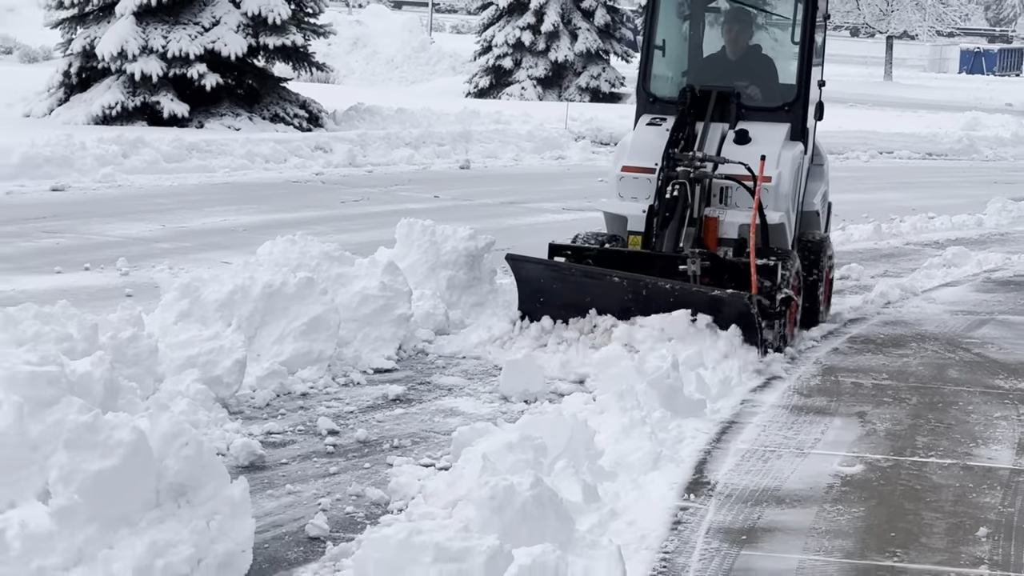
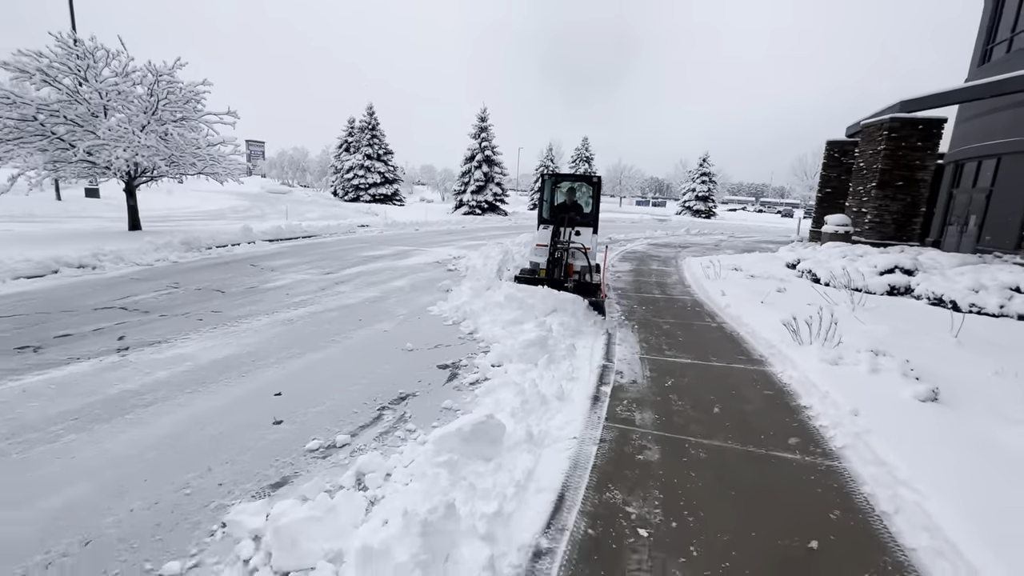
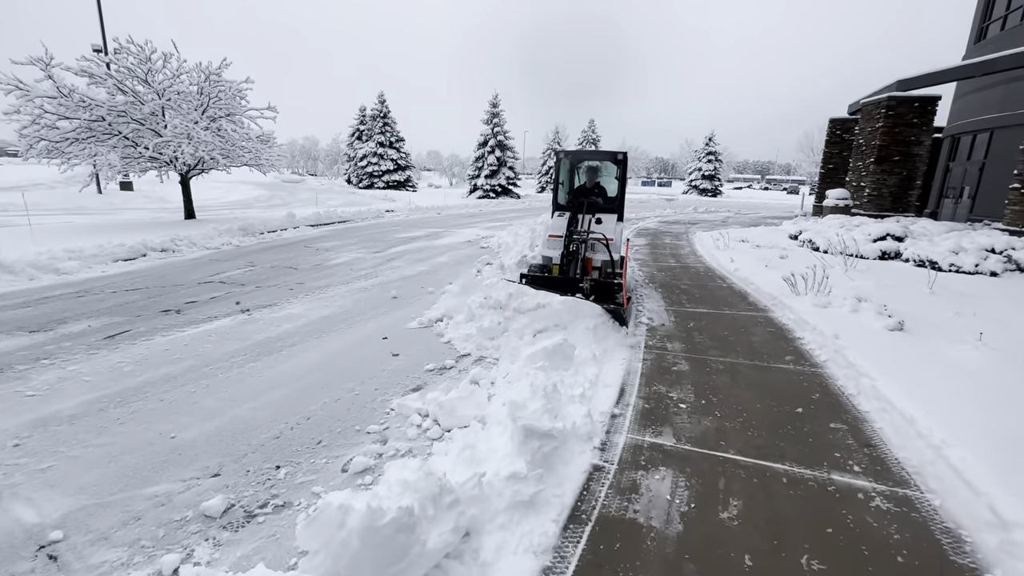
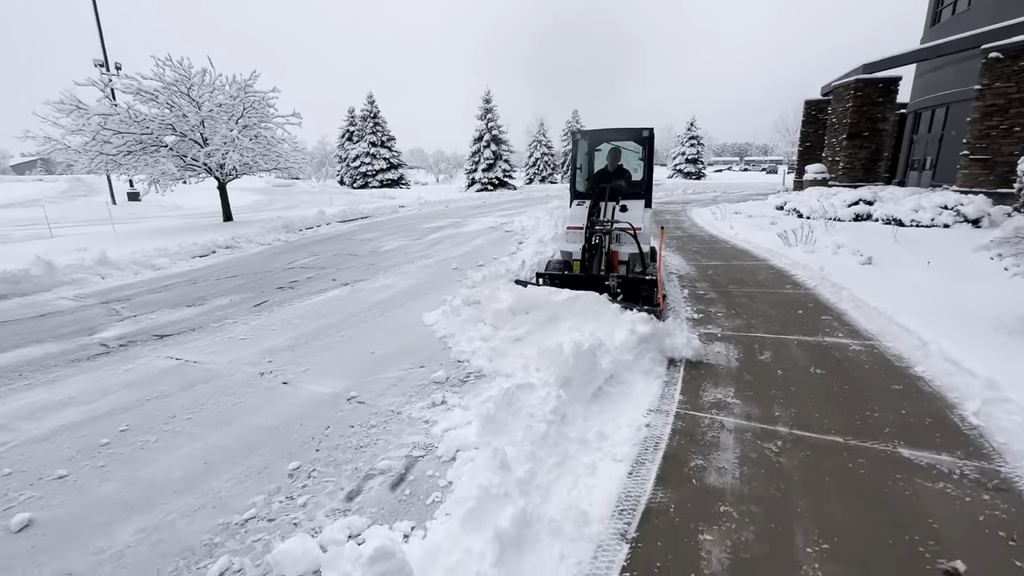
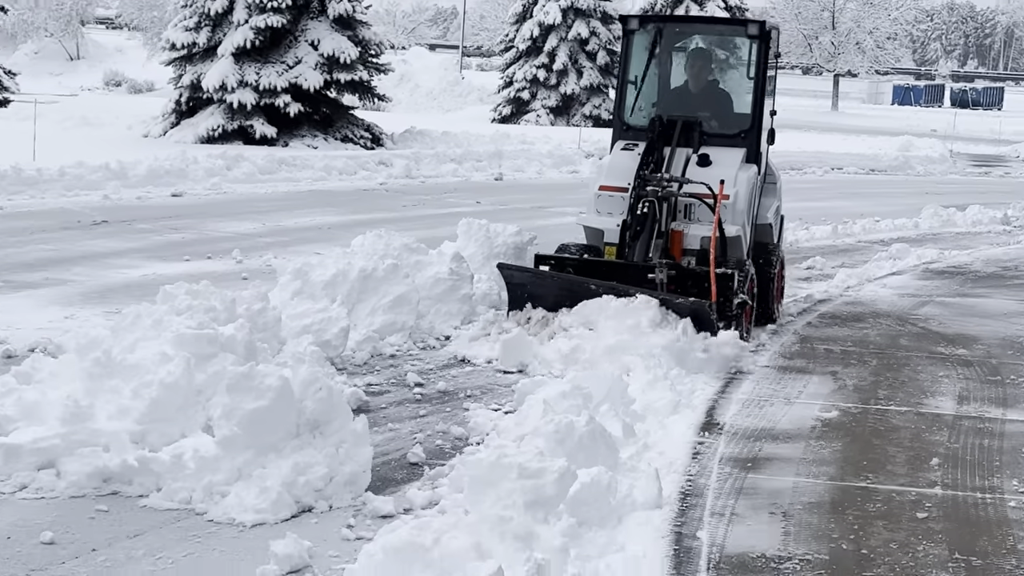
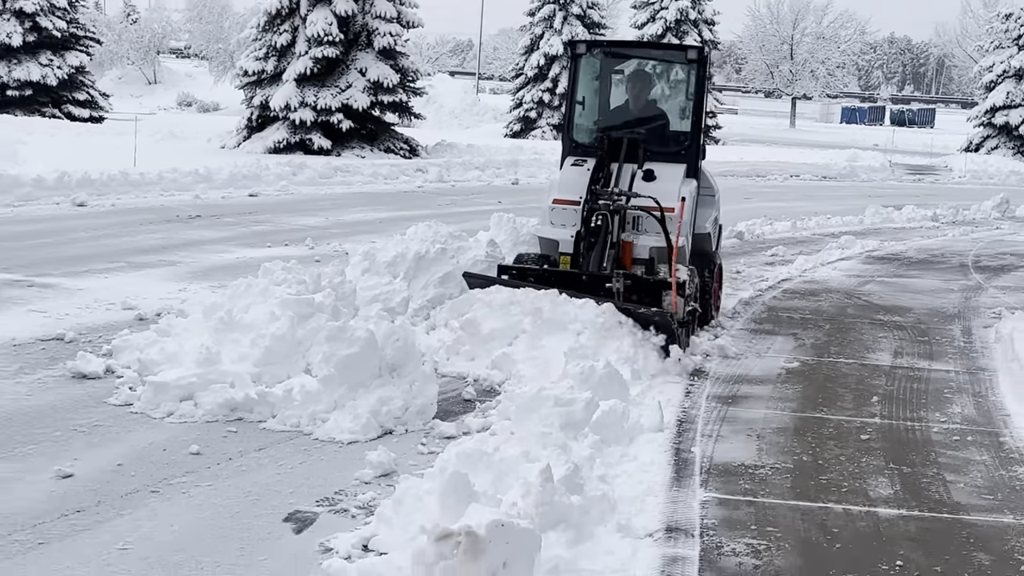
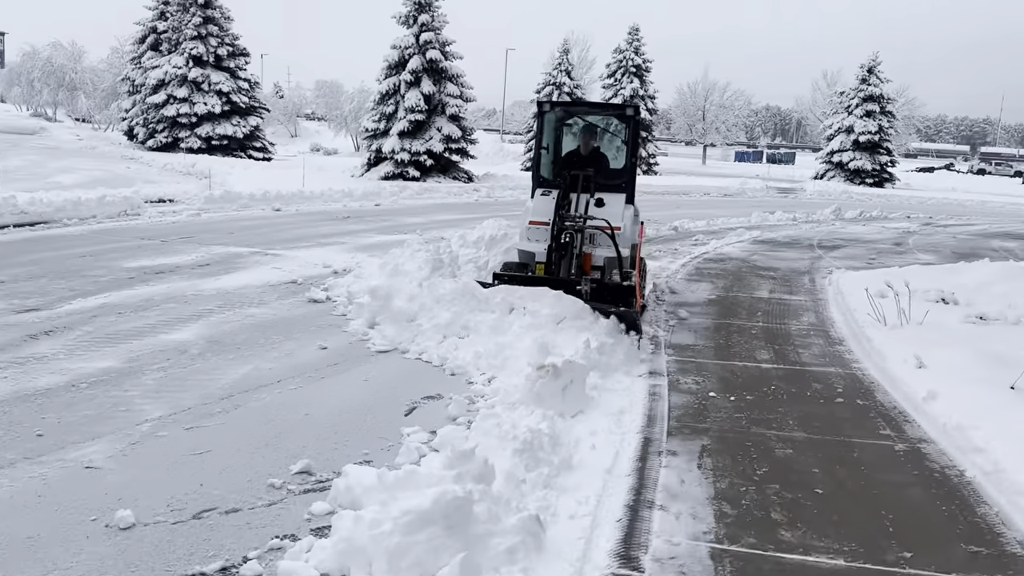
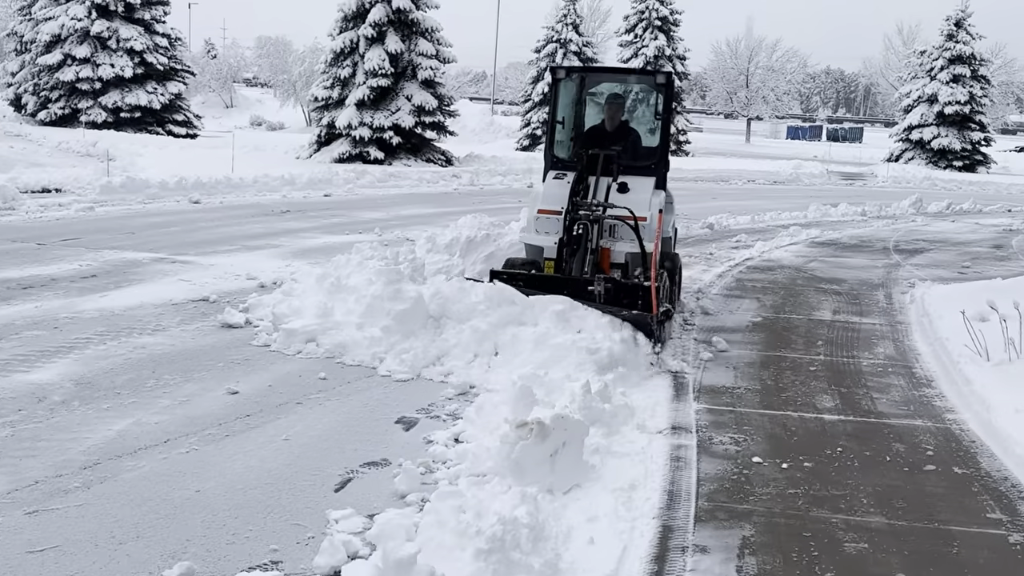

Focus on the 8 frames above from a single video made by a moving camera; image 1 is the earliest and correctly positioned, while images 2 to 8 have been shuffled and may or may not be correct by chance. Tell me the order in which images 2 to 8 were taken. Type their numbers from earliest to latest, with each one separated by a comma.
5, 6, 8, 7, 2, 3, 4
